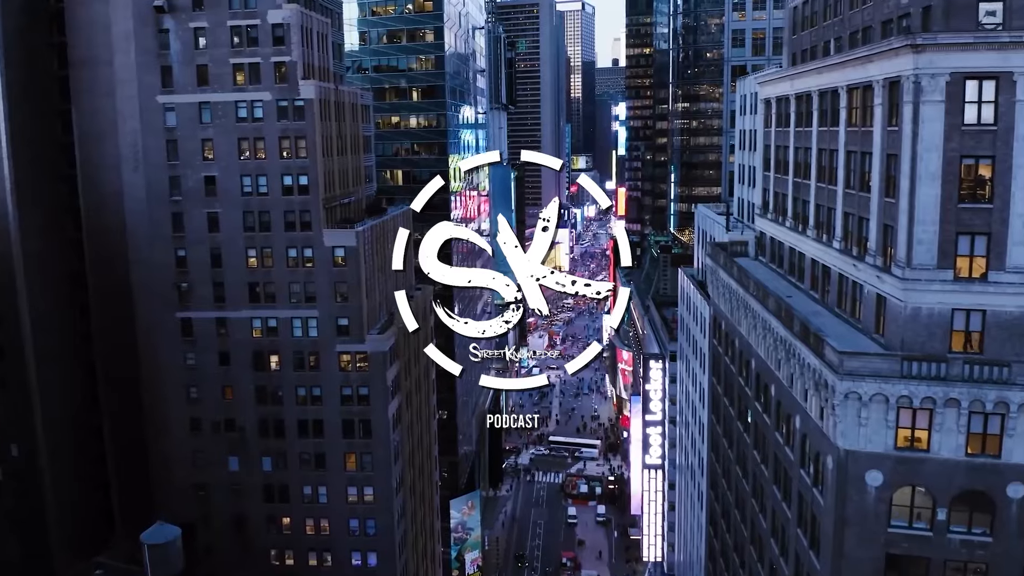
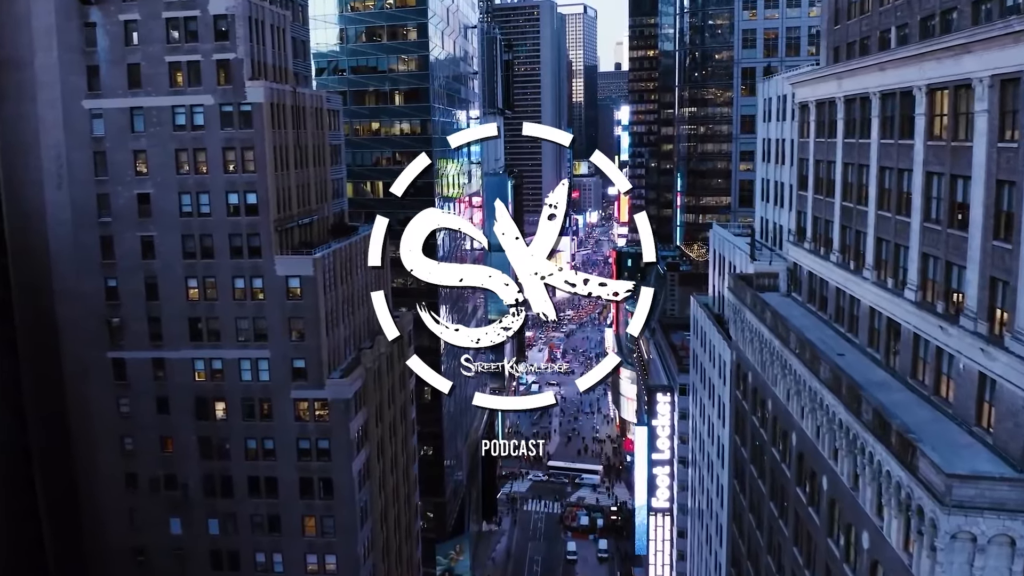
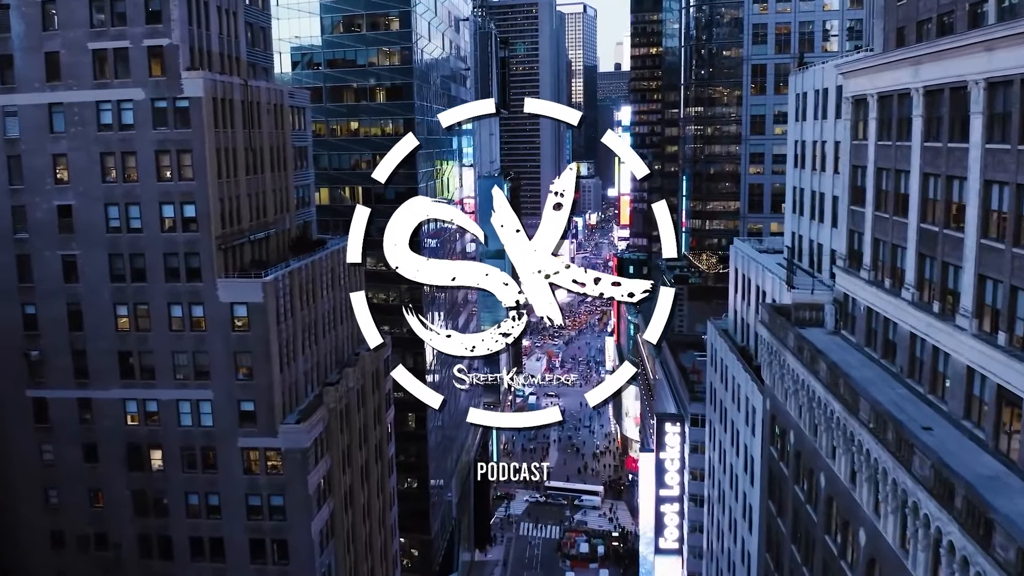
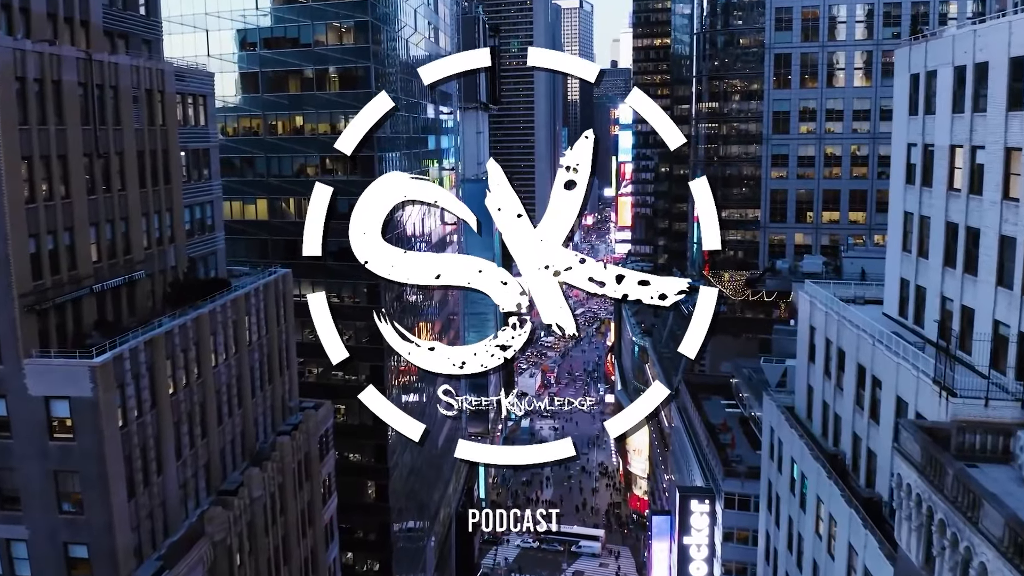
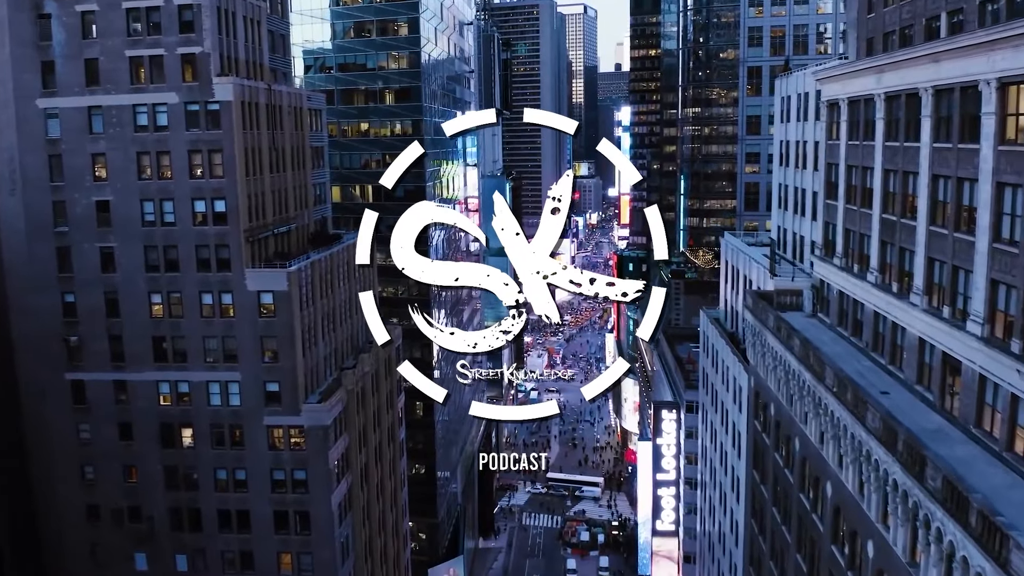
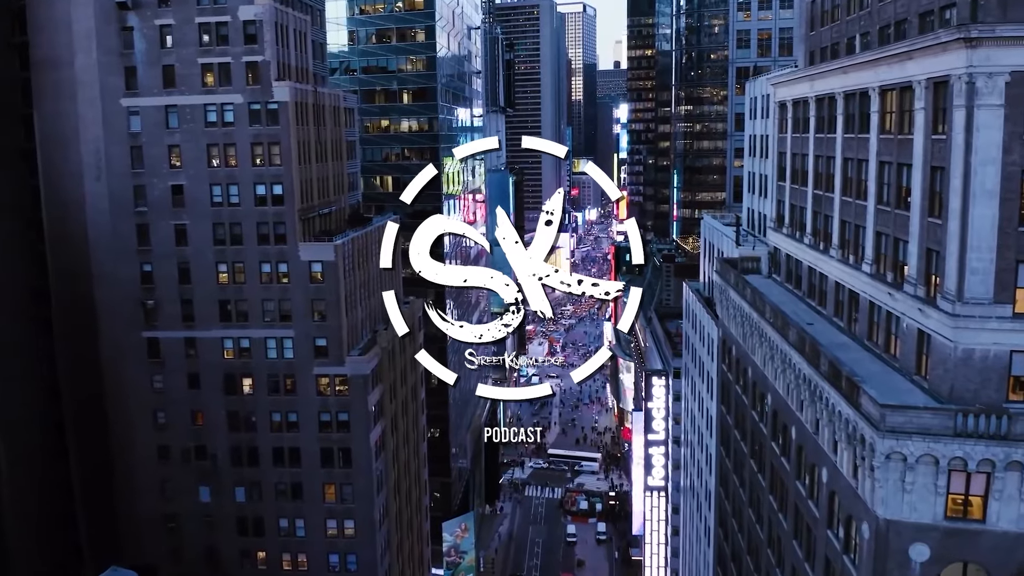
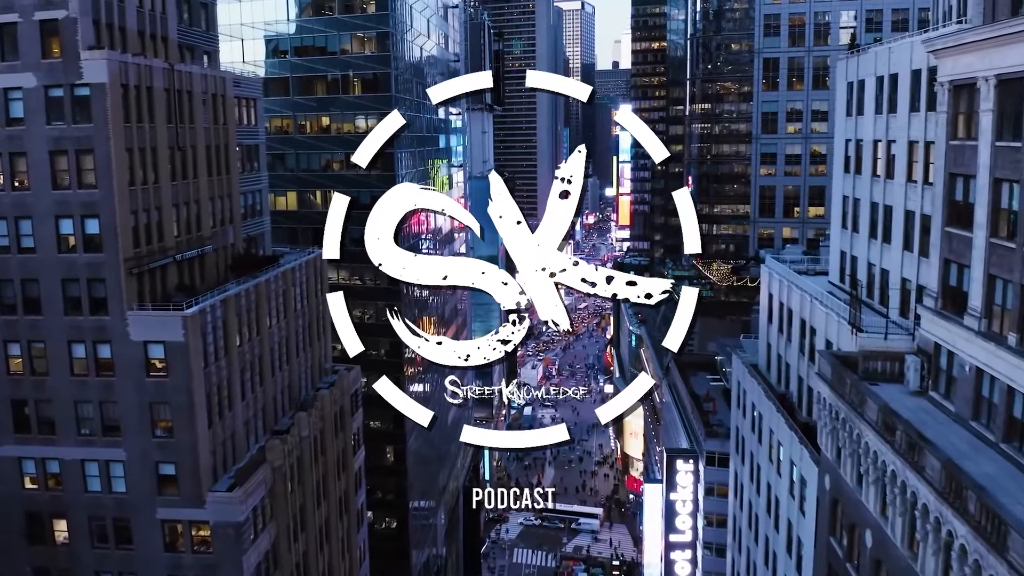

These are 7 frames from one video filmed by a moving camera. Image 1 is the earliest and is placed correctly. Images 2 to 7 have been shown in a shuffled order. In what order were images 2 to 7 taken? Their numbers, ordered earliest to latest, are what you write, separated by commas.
6, 2, 5, 3, 7, 4
